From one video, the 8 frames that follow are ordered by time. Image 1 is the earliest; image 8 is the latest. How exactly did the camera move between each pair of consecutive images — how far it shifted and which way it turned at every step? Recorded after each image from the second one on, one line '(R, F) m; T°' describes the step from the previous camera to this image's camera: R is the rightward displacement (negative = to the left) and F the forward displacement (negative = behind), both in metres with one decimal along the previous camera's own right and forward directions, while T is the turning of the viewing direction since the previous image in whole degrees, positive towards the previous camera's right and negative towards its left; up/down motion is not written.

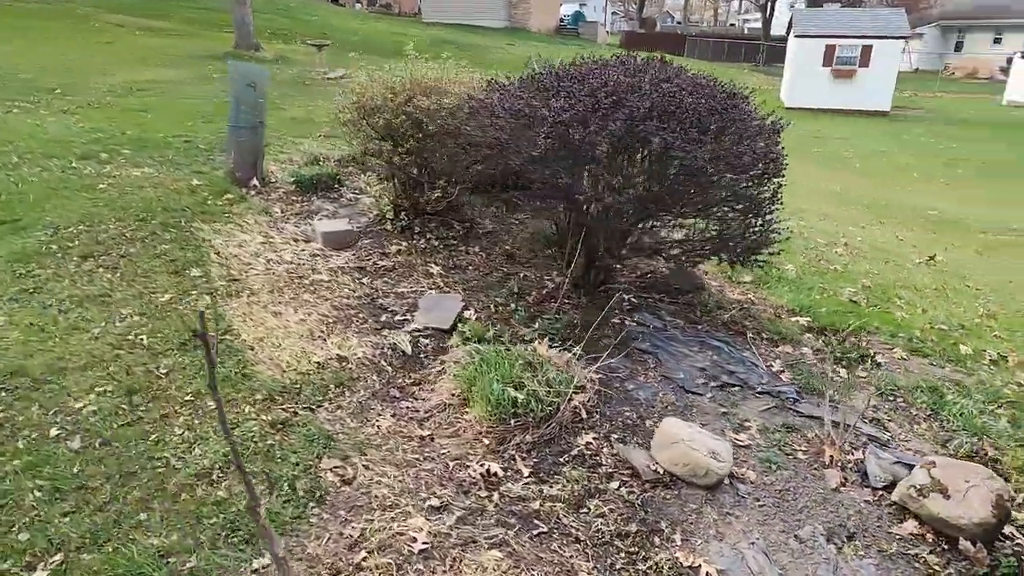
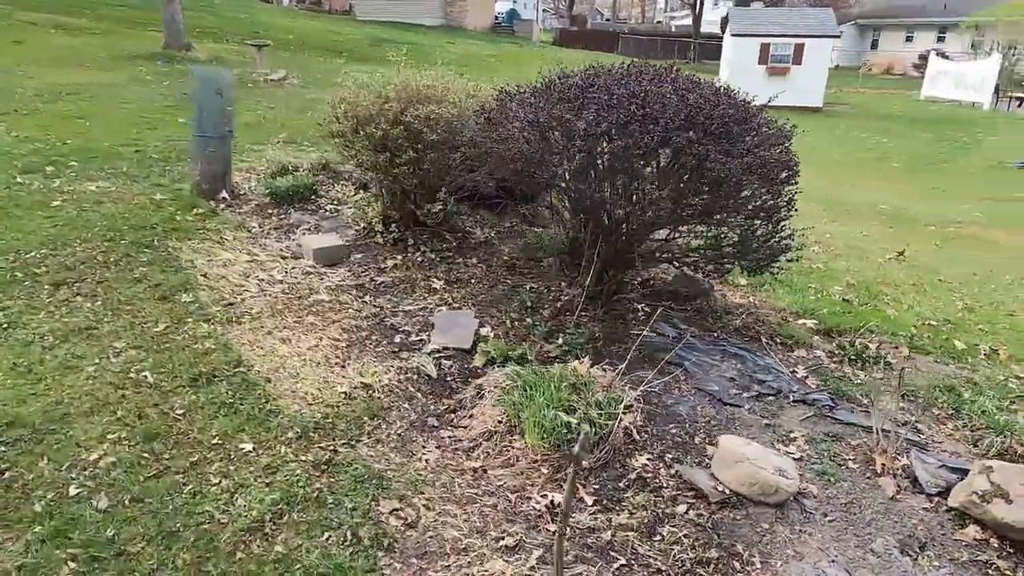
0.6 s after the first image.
(-0.5, +0.1) m; +5°
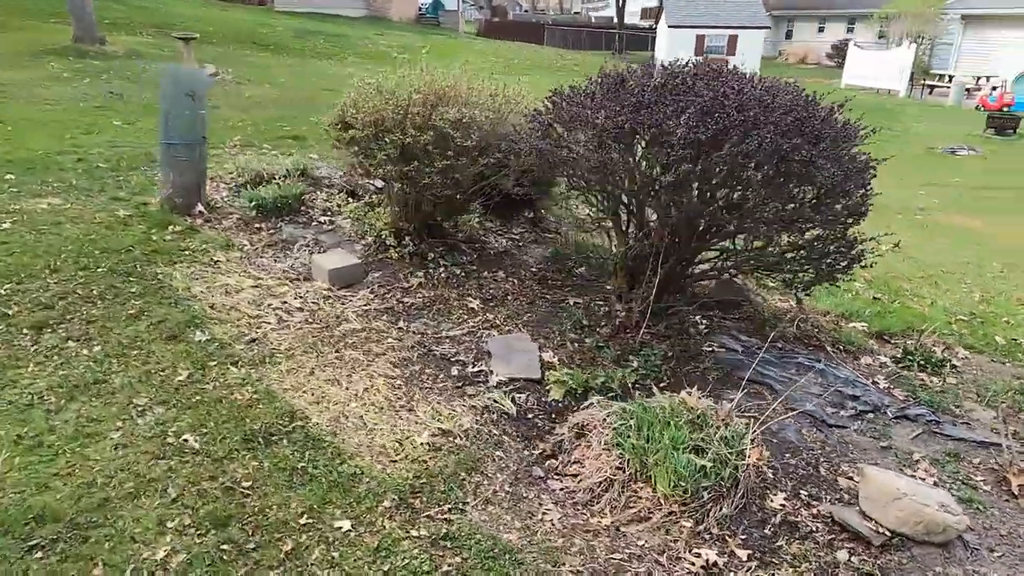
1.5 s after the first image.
(-0.8, +0.4) m; +6°
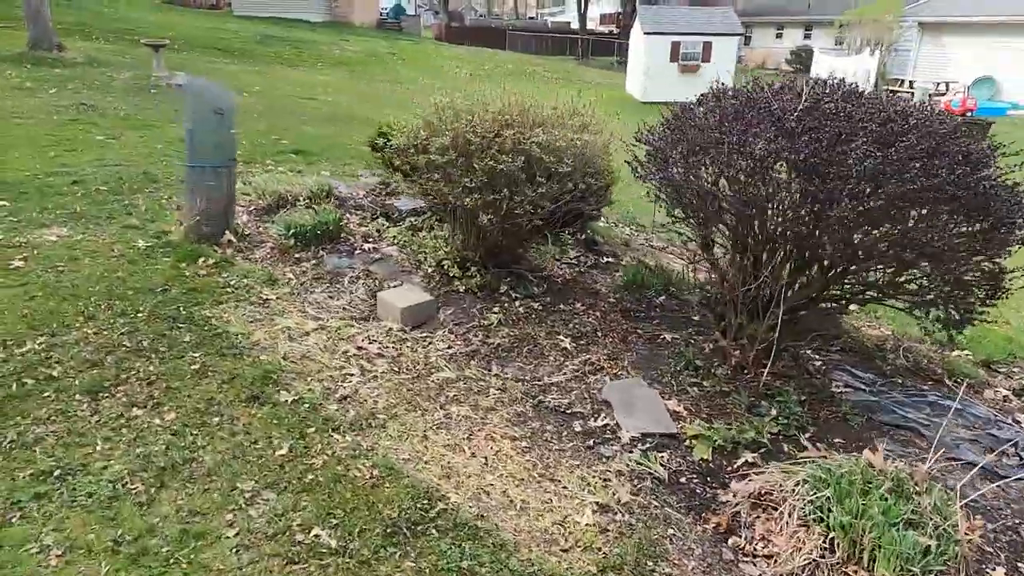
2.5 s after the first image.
(-0.9, +0.4) m; +4°
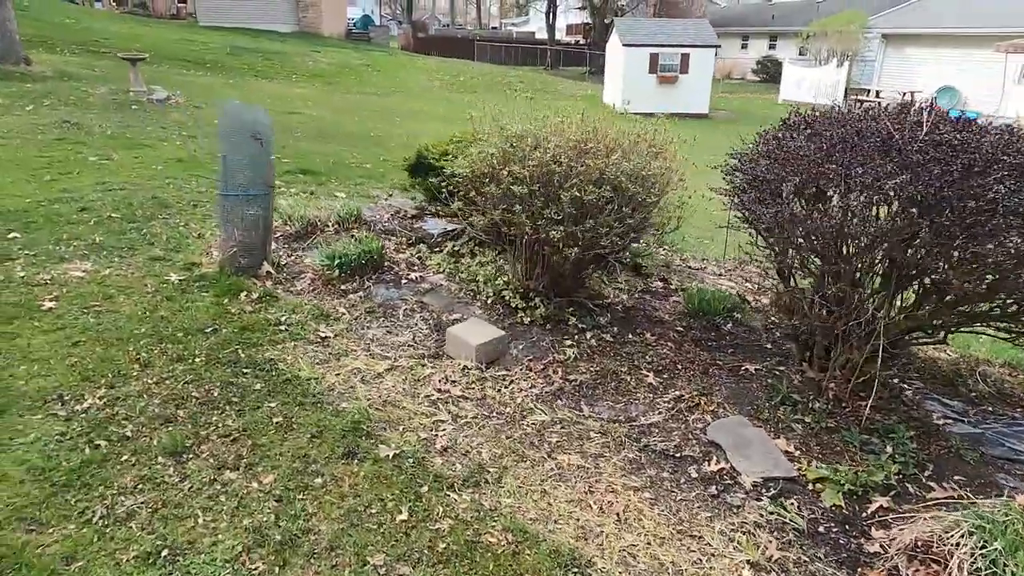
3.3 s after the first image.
(-0.7, +0.2) m; +3°
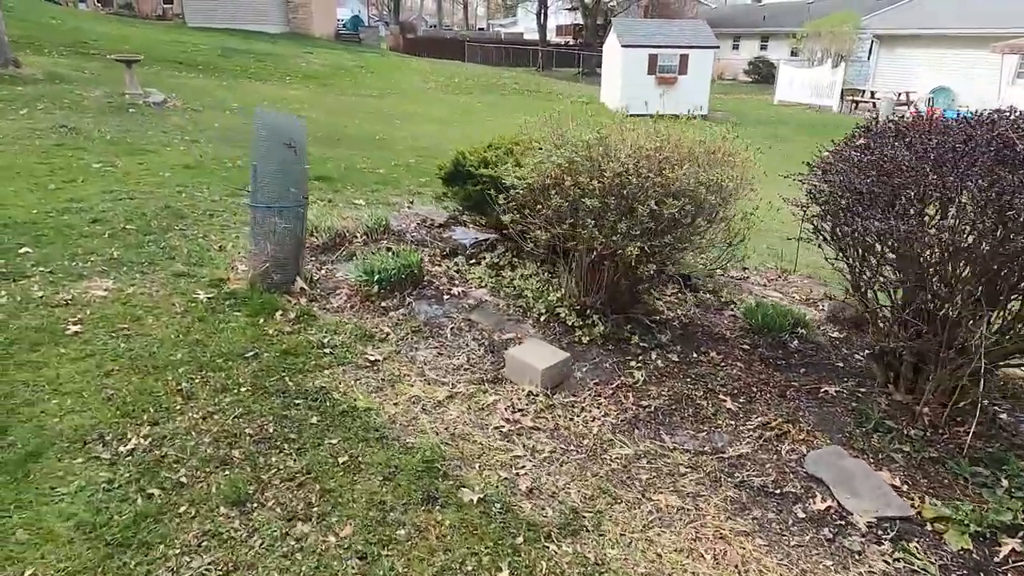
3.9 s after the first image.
(-0.5, +0.3) m; +1°
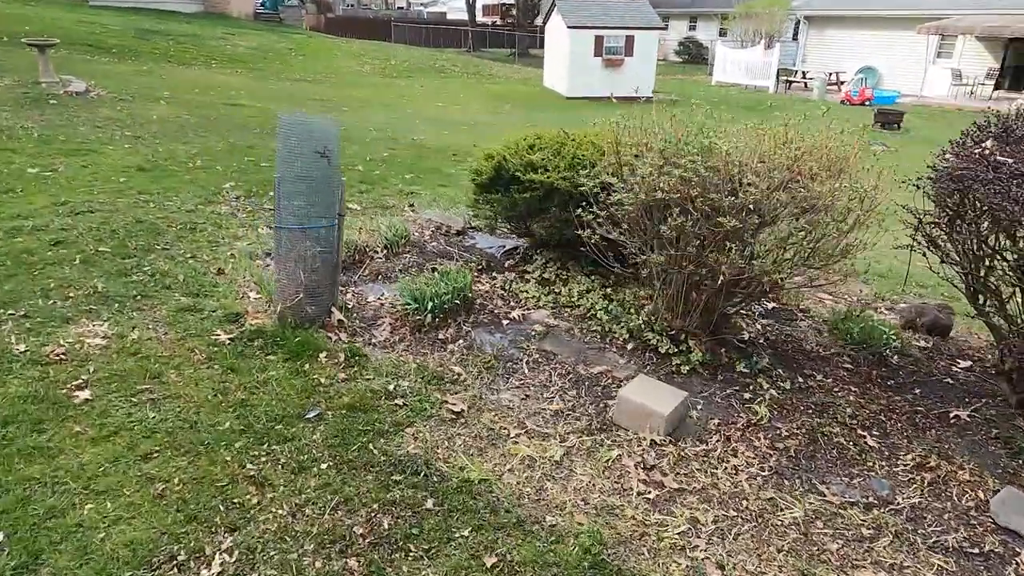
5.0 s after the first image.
(-0.9, +0.6) m; +6°
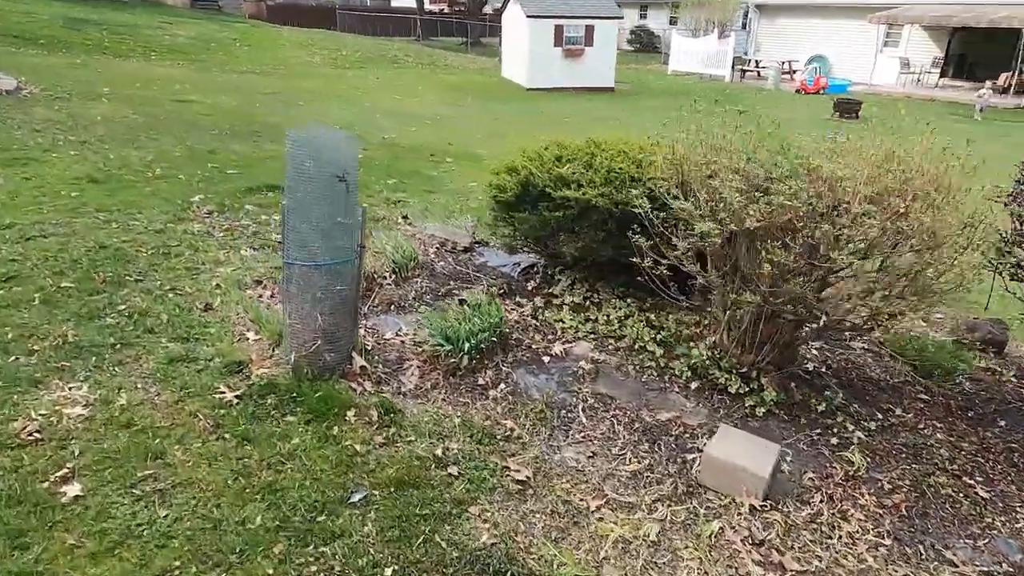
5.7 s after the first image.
(-0.5, +0.5) m; +4°
